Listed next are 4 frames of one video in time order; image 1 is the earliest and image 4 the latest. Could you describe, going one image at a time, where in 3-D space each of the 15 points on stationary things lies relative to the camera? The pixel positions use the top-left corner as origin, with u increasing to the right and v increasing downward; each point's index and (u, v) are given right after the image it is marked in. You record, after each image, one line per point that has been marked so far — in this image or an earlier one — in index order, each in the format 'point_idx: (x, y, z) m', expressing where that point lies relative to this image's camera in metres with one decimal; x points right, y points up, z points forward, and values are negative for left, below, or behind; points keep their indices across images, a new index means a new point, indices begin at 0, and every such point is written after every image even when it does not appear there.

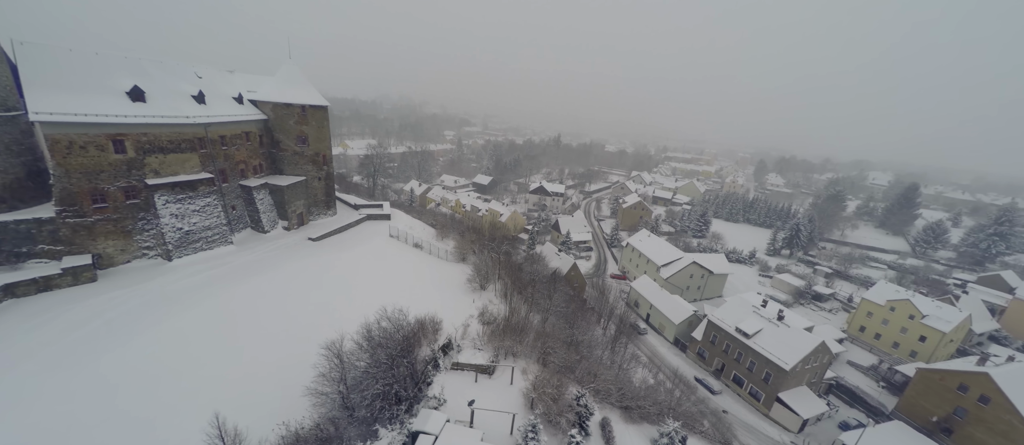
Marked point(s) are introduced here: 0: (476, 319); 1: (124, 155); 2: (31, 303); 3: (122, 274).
0: (-1.8, -4.7, +15.8) m
1: (-16.3, +2.9, +13.5) m
2: (-17.5, -2.9, +11.7) m
3: (-16.6, -2.2, +13.7) m
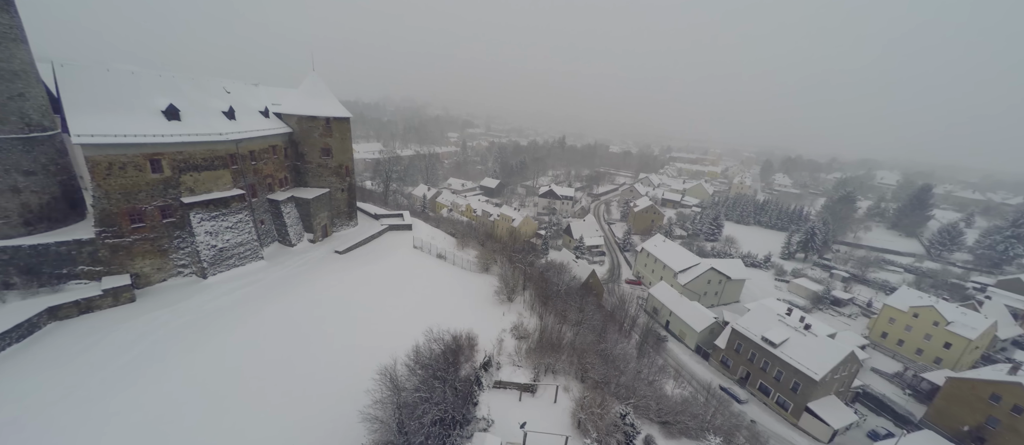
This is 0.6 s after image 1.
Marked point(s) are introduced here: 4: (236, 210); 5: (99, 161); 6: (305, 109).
0: (-0.1, -5.4, +15.7) m
1: (-14.8, +2.1, +13.5) m
2: (-15.9, -3.7, +11.6) m
3: (-15.0, -3.0, +13.7) m
4: (-13.4, +0.6, +15.7) m
5: (-15.5, +2.3, +12.1) m
6: (-12.6, +6.9, +19.7) m
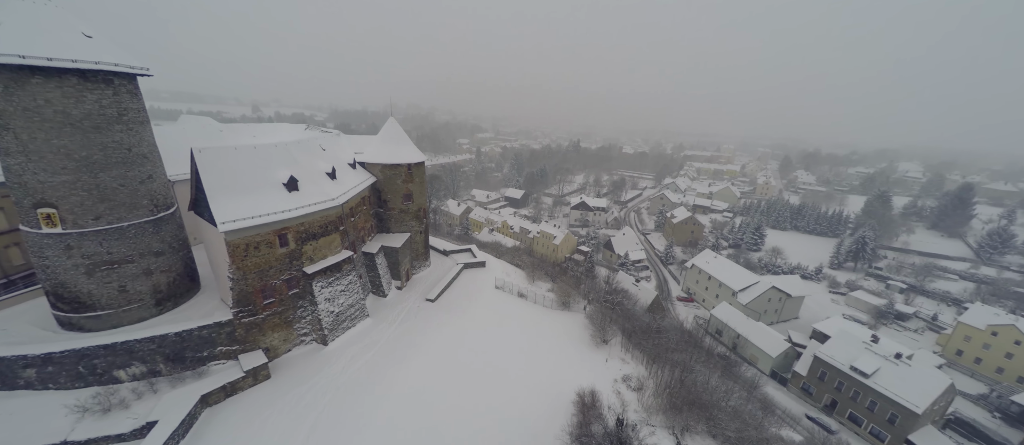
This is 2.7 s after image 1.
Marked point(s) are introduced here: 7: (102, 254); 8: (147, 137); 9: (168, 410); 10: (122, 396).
0: (+5.5, -7.9, +15.6) m
1: (-9.4, -1.0, +13.5) m
2: (-10.3, -6.8, +11.6) m
3: (-9.5, -6.1, +13.6) m
4: (-8.1, -2.4, +15.6) m
5: (-10.2, -0.8, +12.0) m
6: (-7.5, +4.0, +19.6) m
7: (-15.1, -1.2, +11.9) m
8: (-14.5, +3.4, +12.7) m
9: (-11.5, -6.3, +10.8) m
10: (-13.6, -6.0, +11.2) m
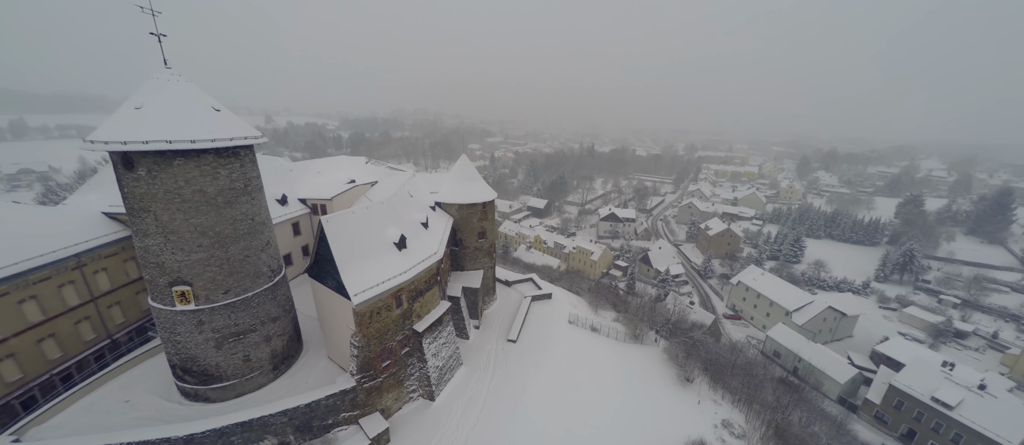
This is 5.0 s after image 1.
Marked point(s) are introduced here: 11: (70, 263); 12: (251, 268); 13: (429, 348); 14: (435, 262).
0: (+10.4, -10.1, +15.5) m
1: (-4.7, -3.5, +13.4) m
2: (-5.5, -9.4, +11.5) m
3: (-4.6, -8.6, +13.5) m
4: (-3.2, -4.9, +15.5) m
5: (-5.4, -3.3, +11.9) m
6: (-2.7, +1.5, +19.5) m
7: (-10.4, -3.8, +11.8) m
8: (-9.8, +0.8, +12.6) m
9: (-6.6, -8.9, +10.8) m
10: (-8.7, -8.6, +11.1) m
11: (-18.2, -1.7, +13.3) m
12: (-9.8, -1.7, +12.1) m
13: (-3.8, -5.7, +14.4) m
14: (-3.6, -1.9, +15.0) m
